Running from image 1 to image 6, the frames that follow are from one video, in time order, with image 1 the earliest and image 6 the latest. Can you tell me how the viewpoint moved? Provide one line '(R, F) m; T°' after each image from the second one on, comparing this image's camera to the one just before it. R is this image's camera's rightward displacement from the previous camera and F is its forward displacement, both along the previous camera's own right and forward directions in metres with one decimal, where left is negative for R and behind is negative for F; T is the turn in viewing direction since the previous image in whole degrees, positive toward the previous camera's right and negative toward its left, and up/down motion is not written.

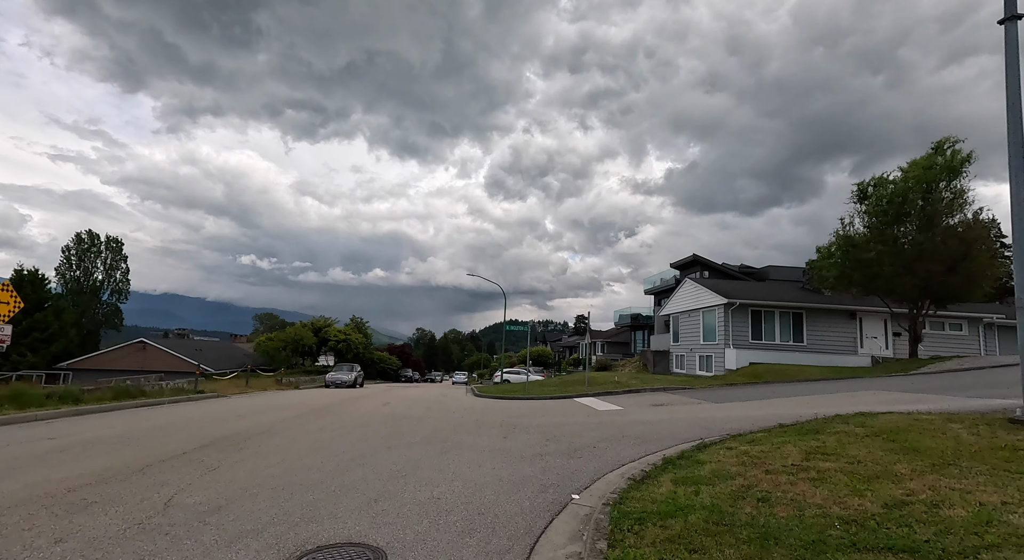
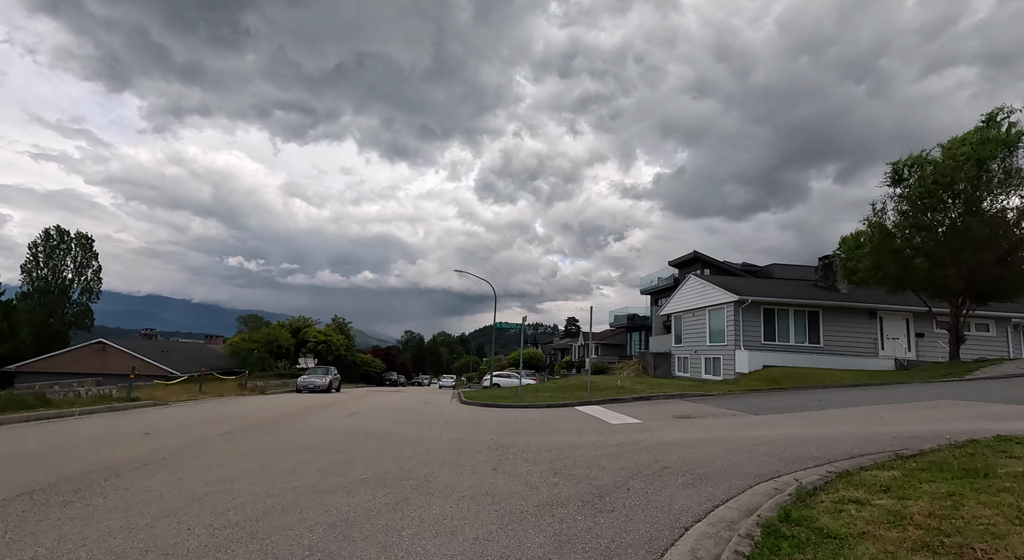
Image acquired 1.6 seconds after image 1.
(-0.1, +2.7) m; +1°
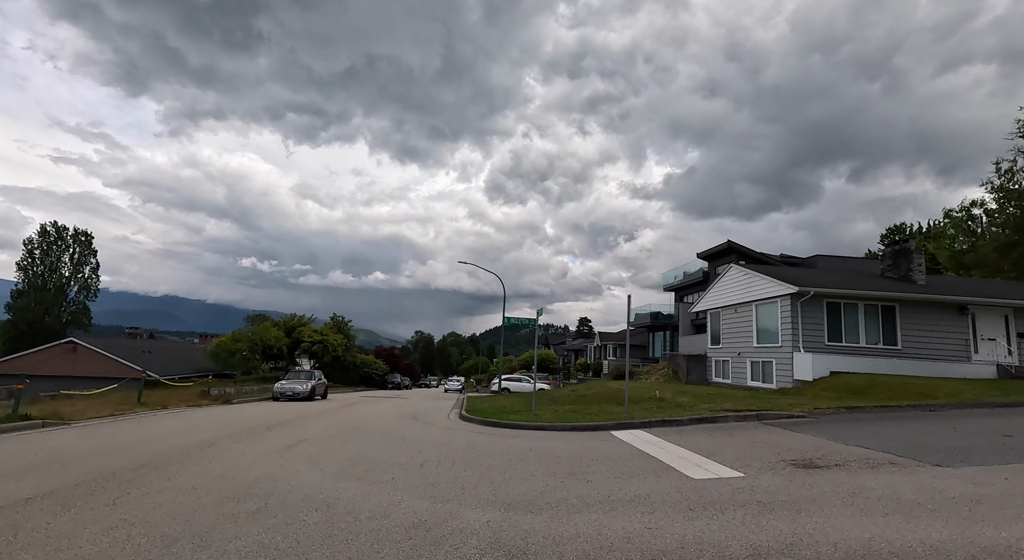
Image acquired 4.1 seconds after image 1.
(0.0, +4.3) m; -1°
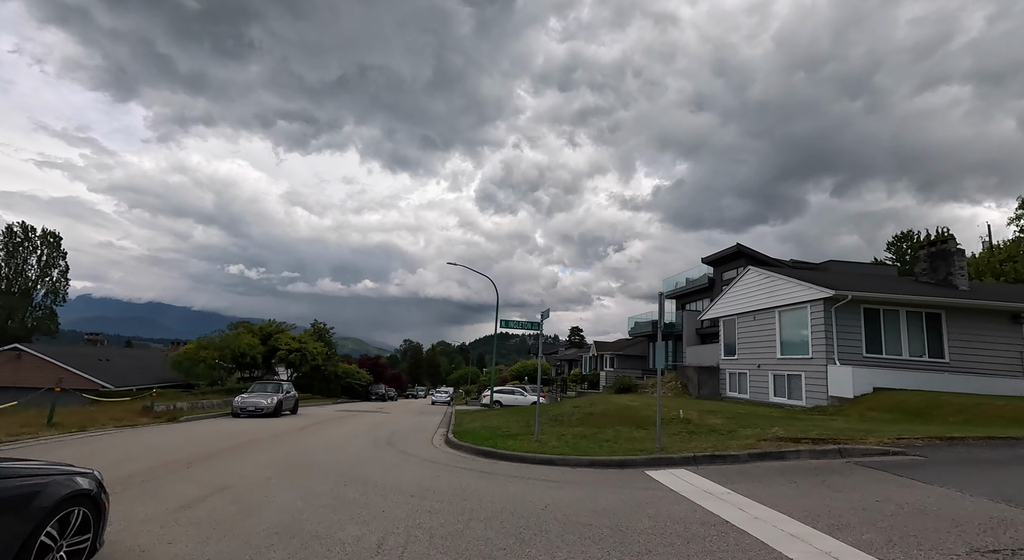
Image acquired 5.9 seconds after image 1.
(-0.2, +2.9) m; +1°
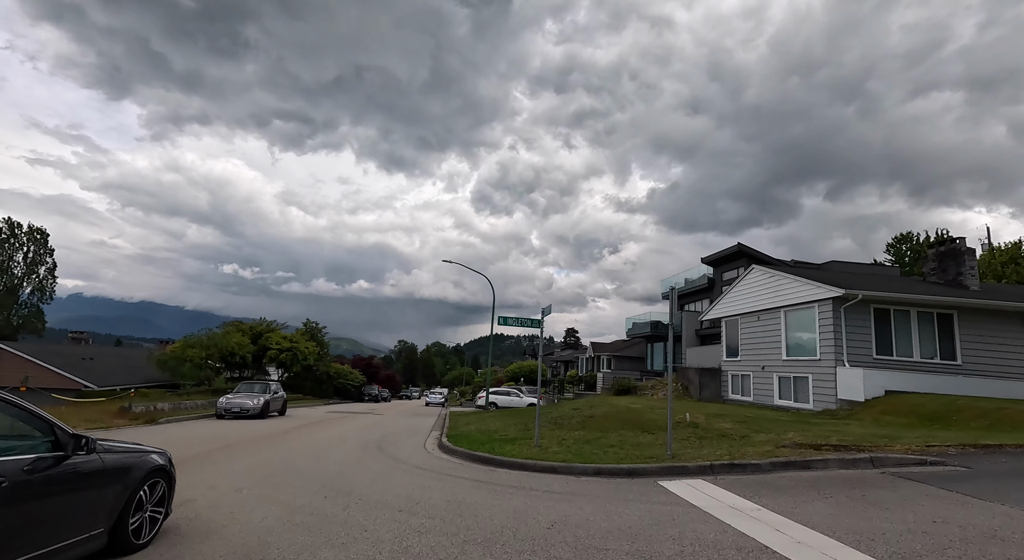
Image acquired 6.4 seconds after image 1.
(-0.1, +0.8) m; +1°
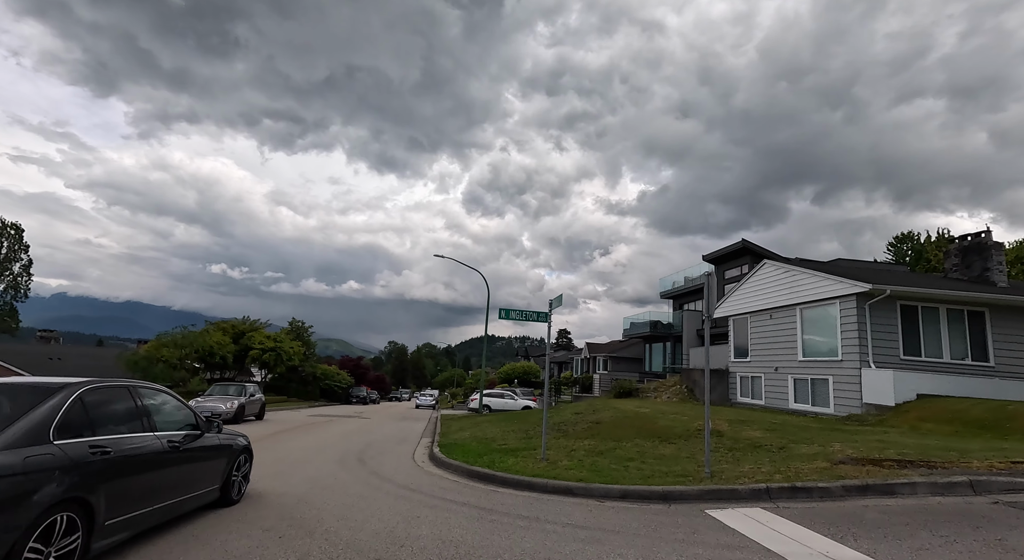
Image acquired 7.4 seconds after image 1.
(-0.3, +1.6) m; +1°
